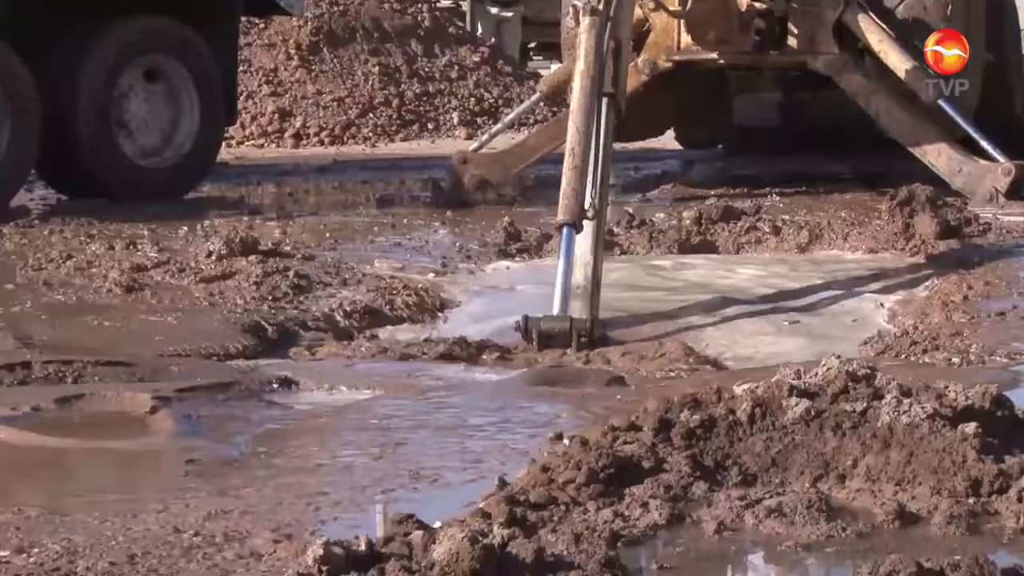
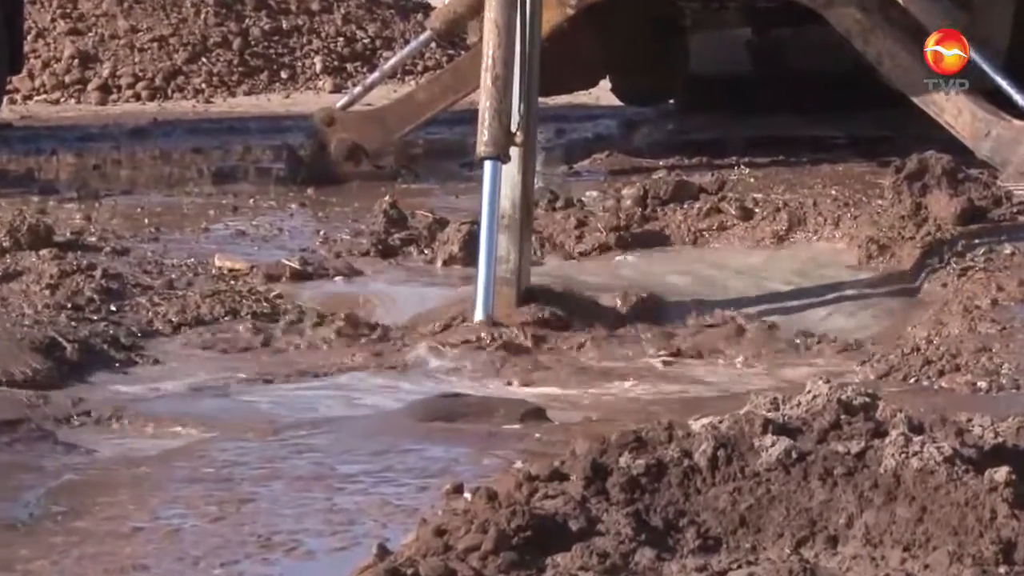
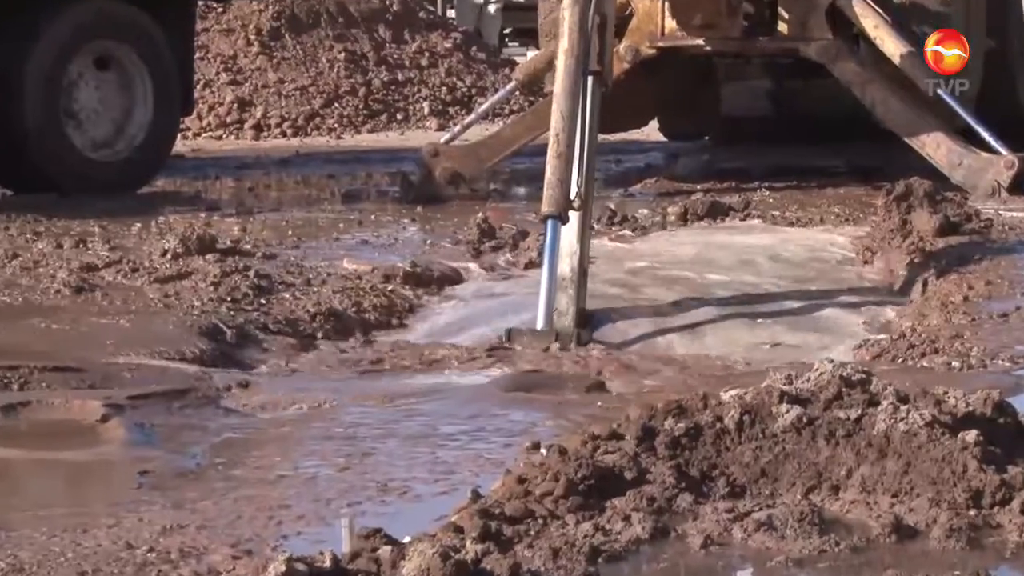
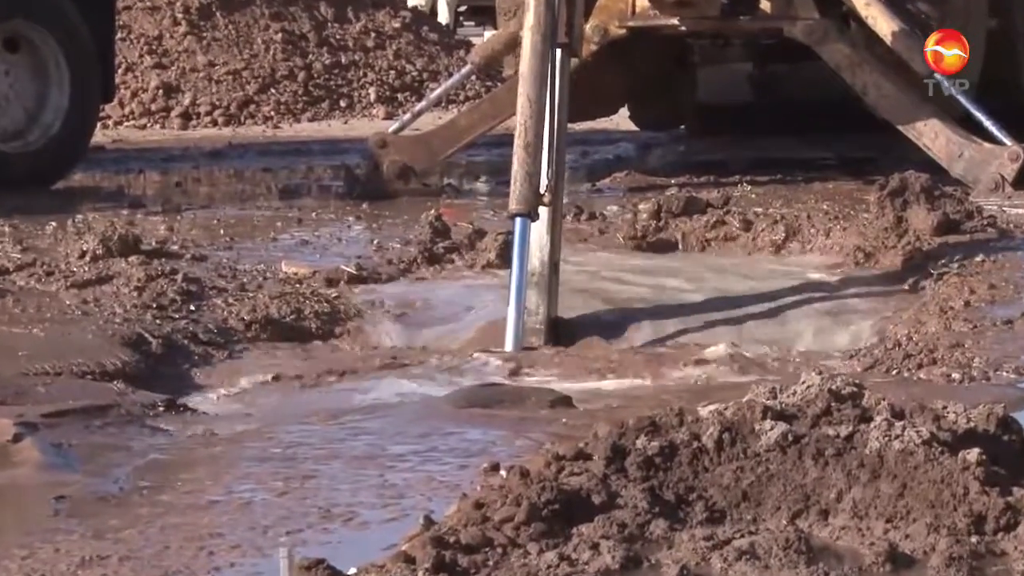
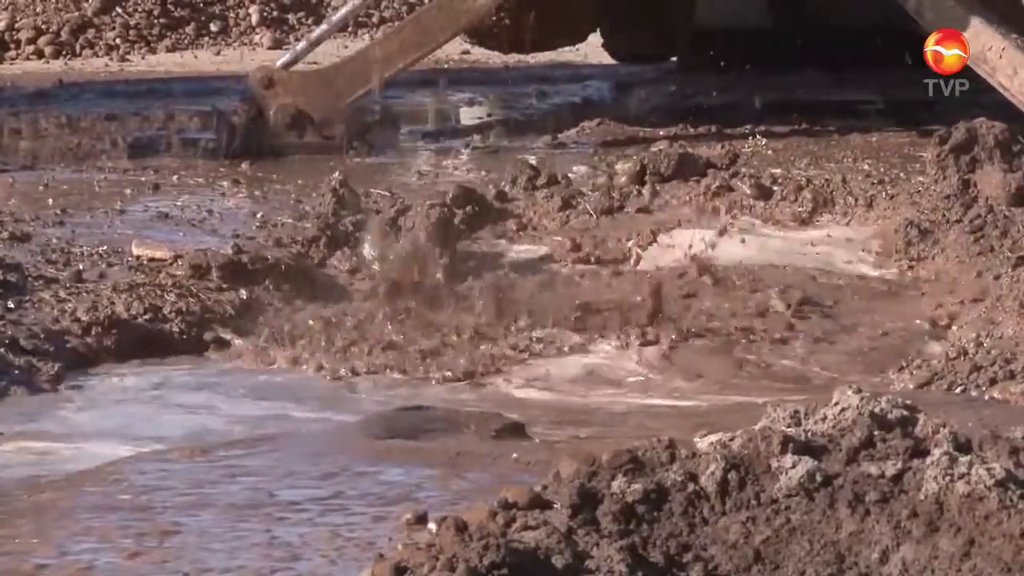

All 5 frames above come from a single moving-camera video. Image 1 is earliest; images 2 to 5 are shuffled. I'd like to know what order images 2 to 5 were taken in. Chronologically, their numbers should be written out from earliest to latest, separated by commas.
3, 4, 2, 5
